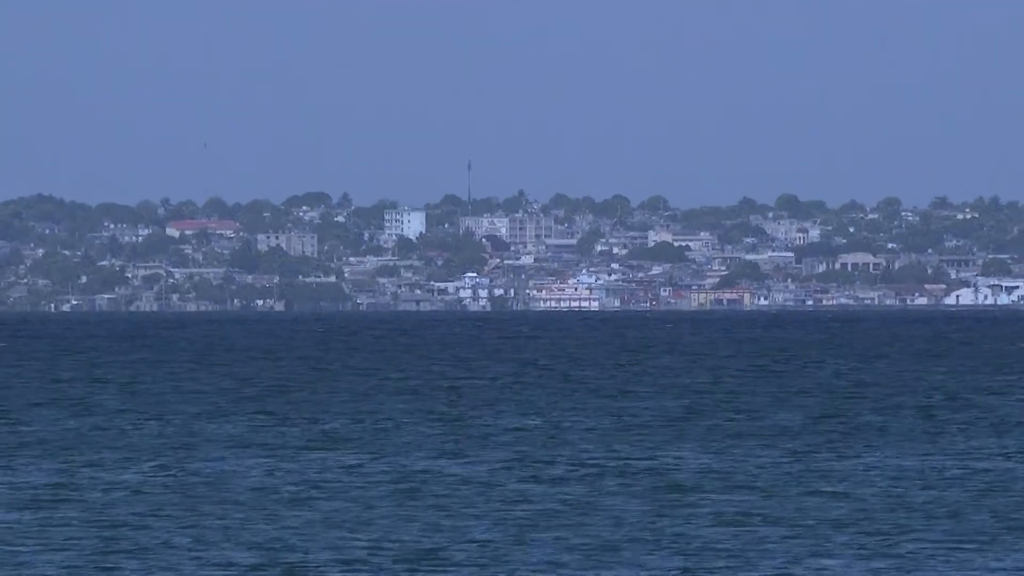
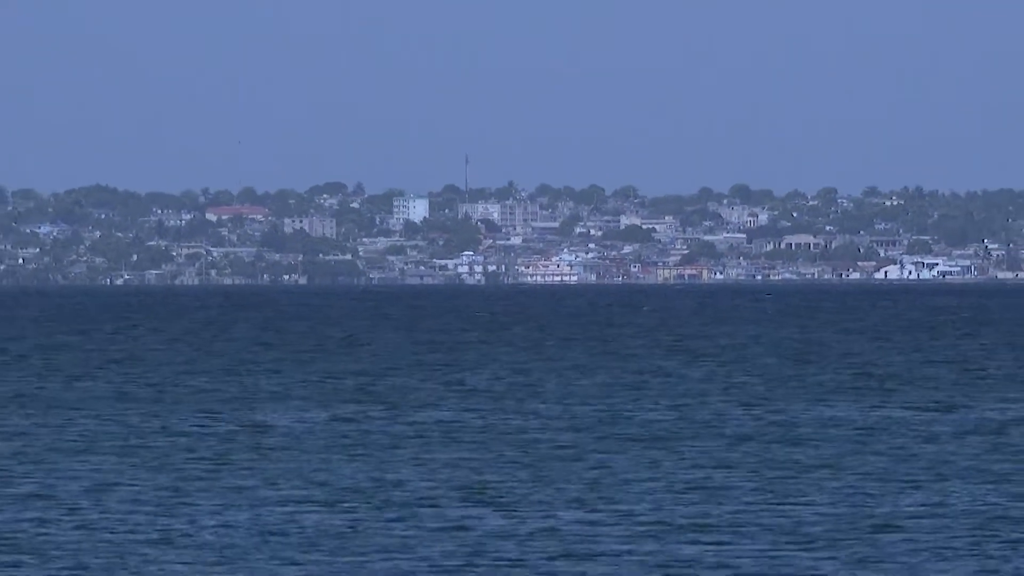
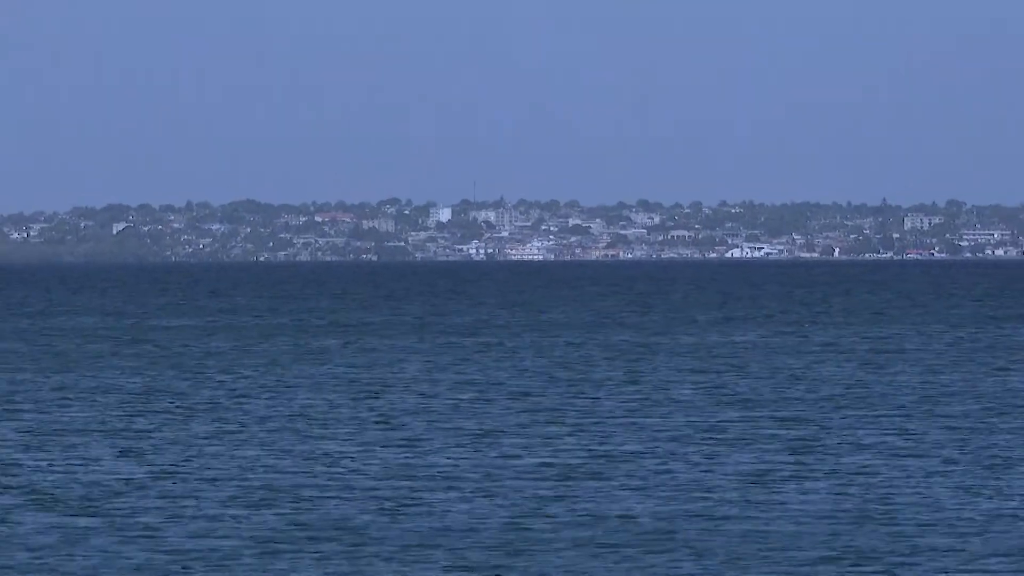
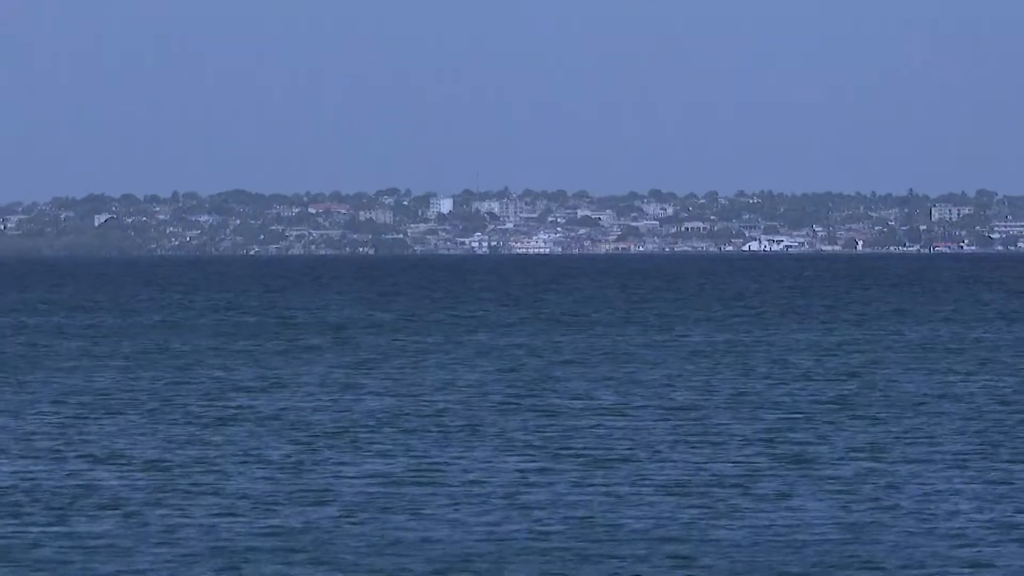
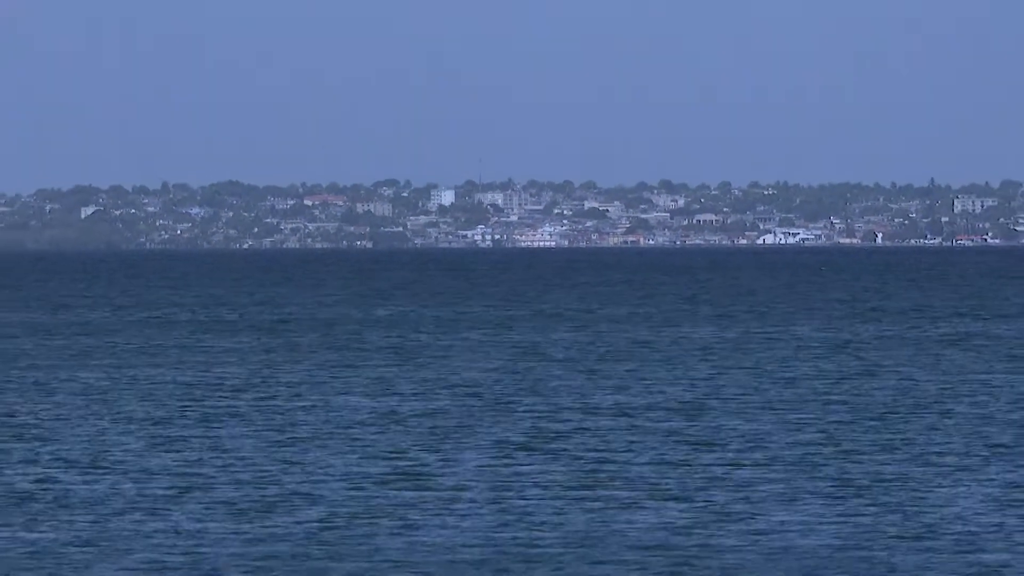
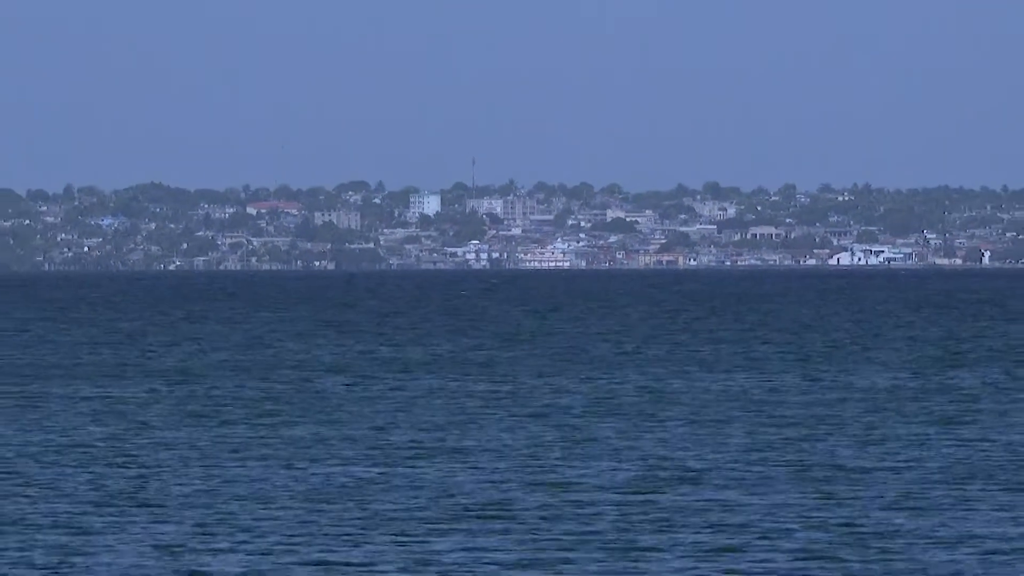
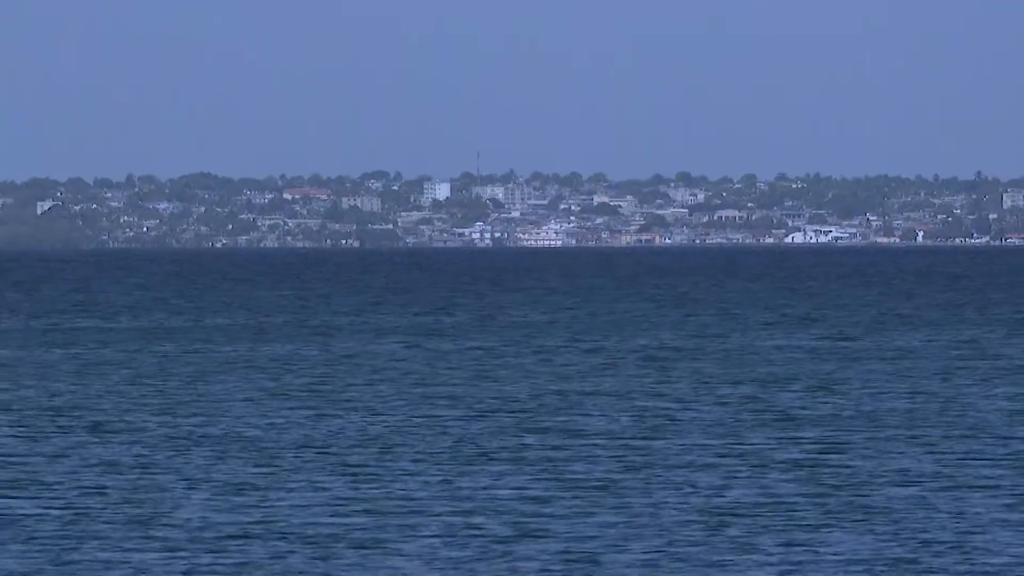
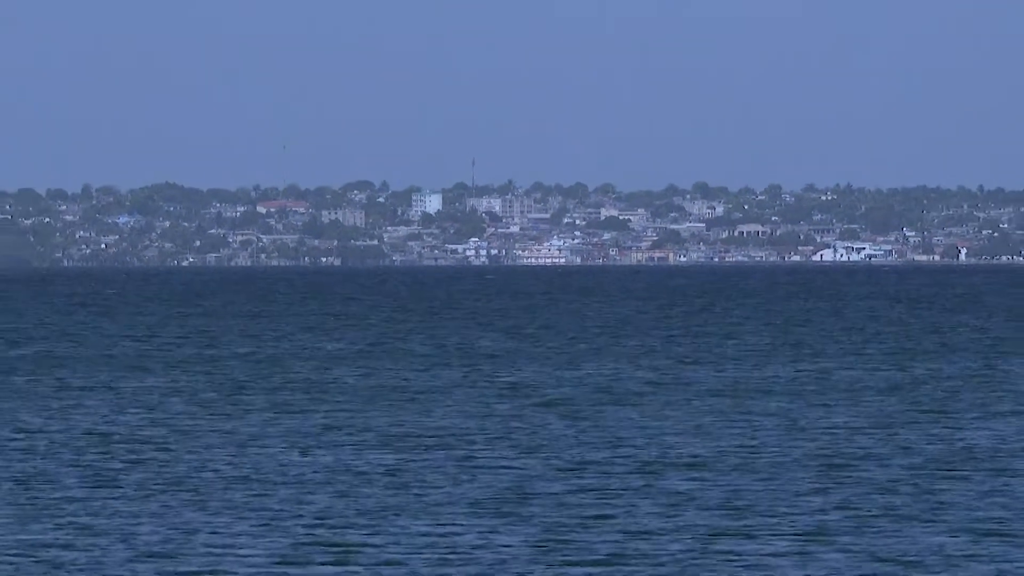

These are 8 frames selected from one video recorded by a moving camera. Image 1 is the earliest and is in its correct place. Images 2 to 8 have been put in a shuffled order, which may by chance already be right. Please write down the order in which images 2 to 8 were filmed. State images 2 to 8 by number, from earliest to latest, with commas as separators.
2, 6, 8, 7, 5, 4, 3
